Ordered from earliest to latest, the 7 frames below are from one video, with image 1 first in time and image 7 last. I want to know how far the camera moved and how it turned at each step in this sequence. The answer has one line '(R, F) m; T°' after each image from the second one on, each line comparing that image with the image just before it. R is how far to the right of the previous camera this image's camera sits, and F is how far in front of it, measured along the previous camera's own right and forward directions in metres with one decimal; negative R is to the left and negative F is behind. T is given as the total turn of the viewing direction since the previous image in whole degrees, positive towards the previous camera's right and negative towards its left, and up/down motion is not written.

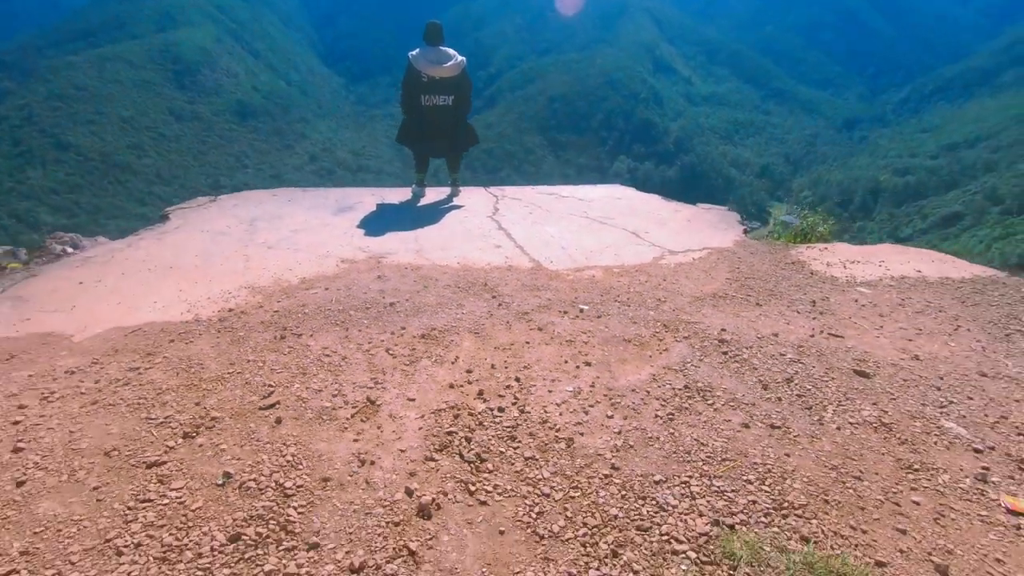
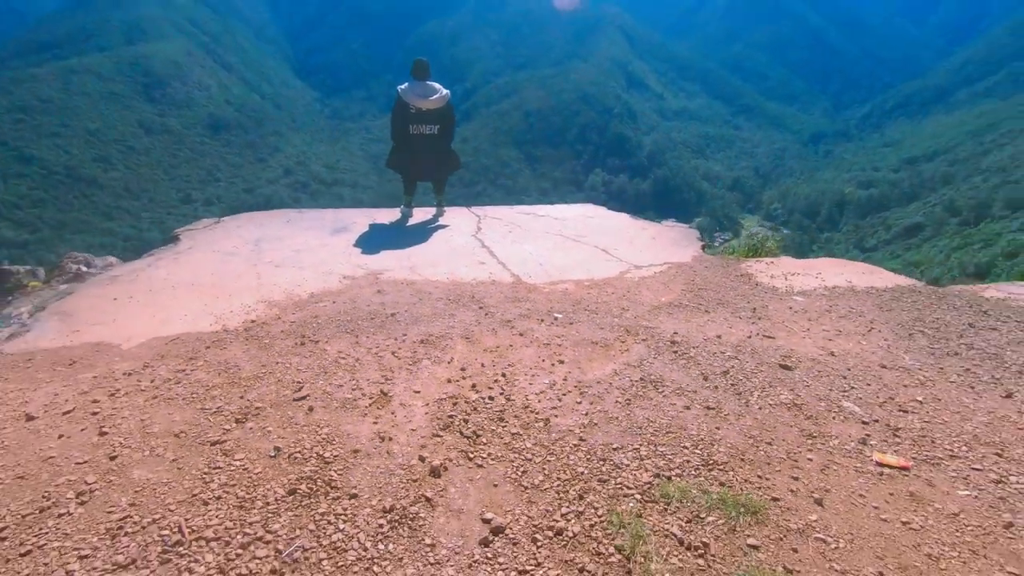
(0.0, -0.5) m; +2°
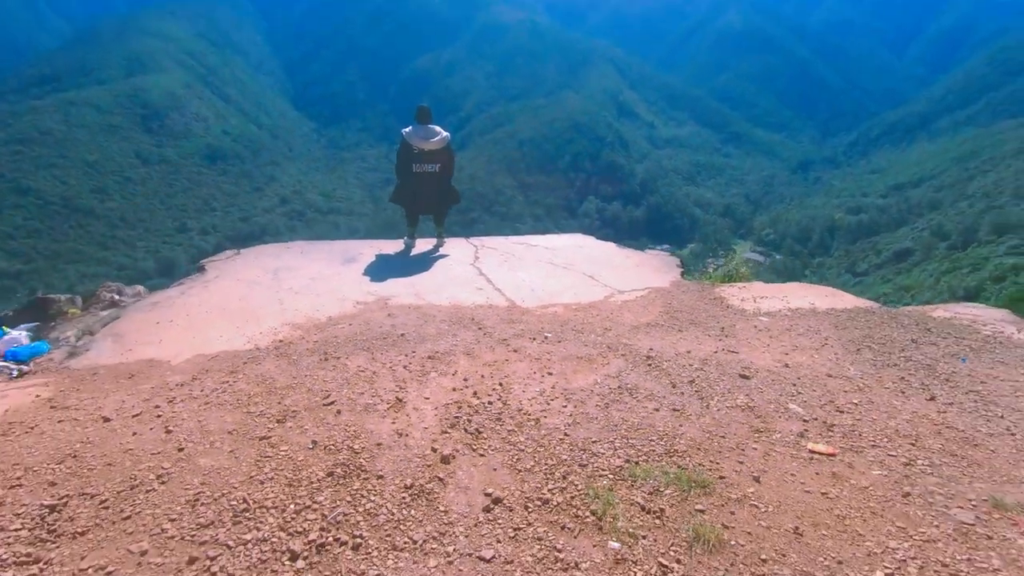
(0.0, -0.5) m; +1°
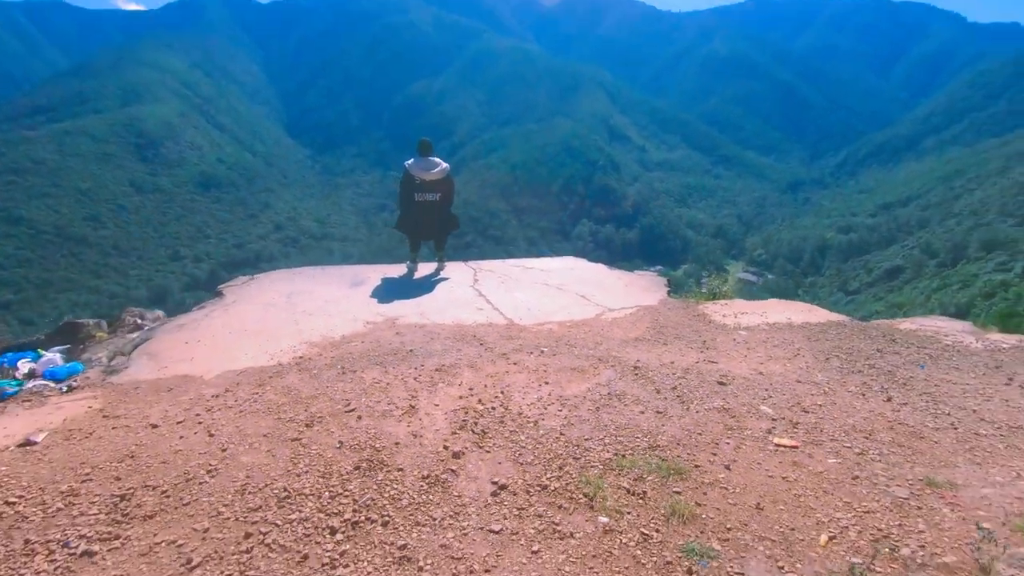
(0.0, -0.4) m; +1°
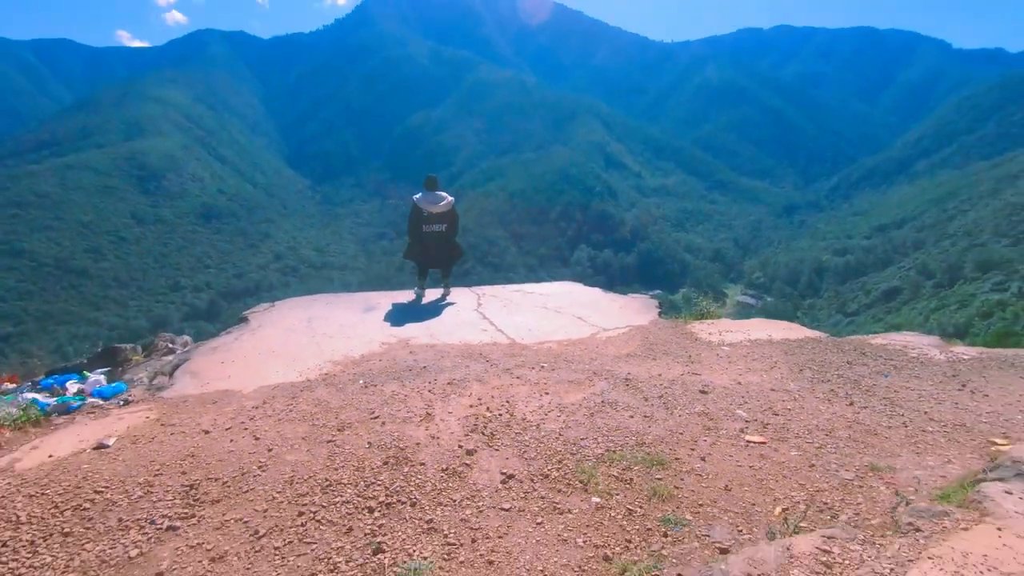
(0.0, -0.5) m; 0°
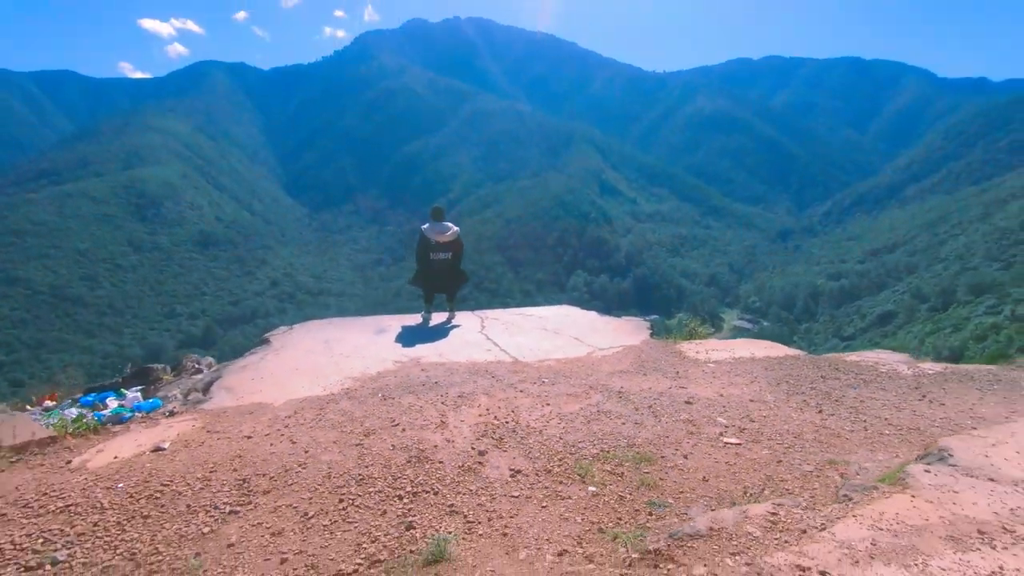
(-0.1, -0.5) m; 0°
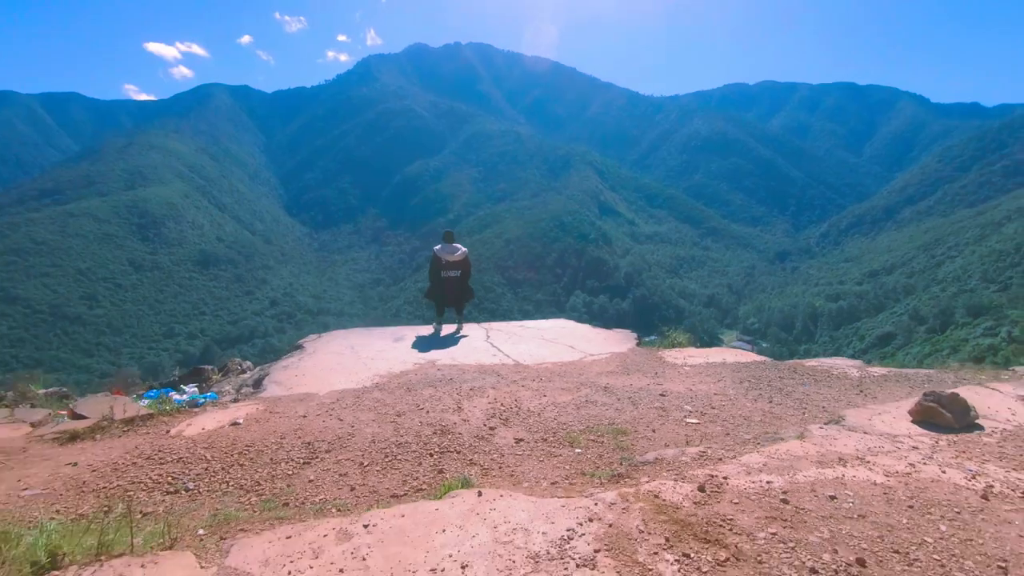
(0.0, -1.0) m; 0°
